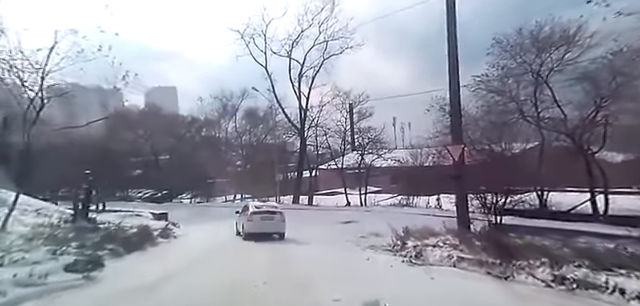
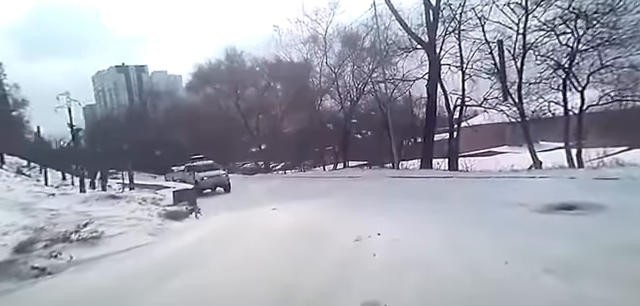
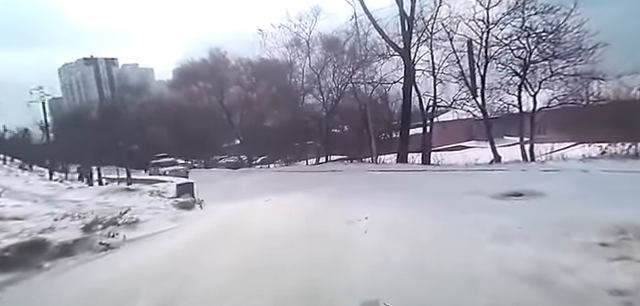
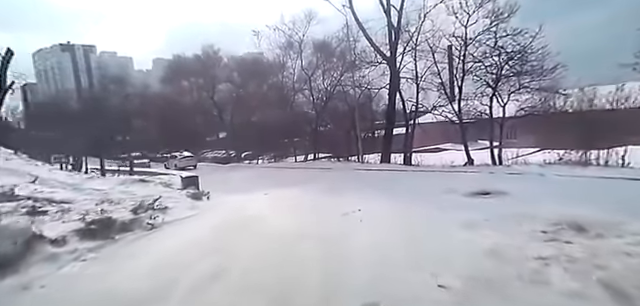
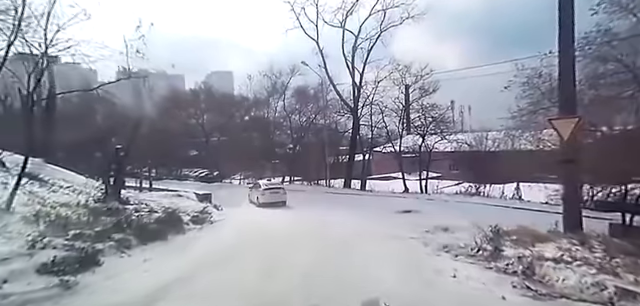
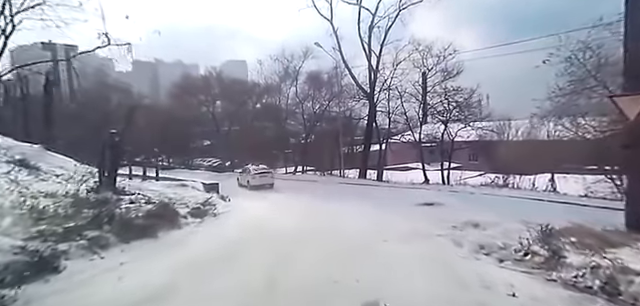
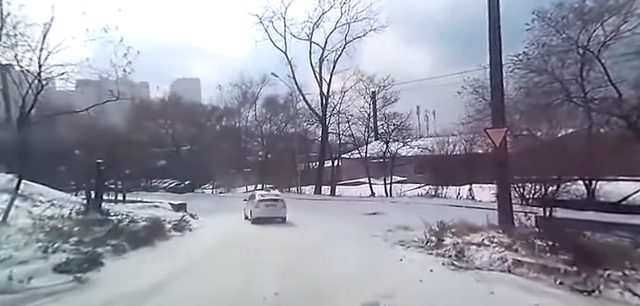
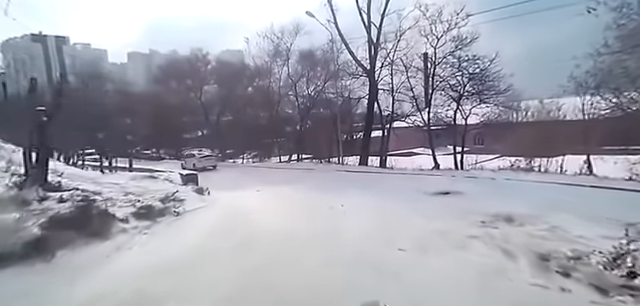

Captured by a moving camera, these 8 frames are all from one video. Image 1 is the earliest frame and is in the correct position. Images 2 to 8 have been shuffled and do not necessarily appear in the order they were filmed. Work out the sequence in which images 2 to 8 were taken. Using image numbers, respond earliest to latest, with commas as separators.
7, 5, 6, 8, 4, 3, 2
